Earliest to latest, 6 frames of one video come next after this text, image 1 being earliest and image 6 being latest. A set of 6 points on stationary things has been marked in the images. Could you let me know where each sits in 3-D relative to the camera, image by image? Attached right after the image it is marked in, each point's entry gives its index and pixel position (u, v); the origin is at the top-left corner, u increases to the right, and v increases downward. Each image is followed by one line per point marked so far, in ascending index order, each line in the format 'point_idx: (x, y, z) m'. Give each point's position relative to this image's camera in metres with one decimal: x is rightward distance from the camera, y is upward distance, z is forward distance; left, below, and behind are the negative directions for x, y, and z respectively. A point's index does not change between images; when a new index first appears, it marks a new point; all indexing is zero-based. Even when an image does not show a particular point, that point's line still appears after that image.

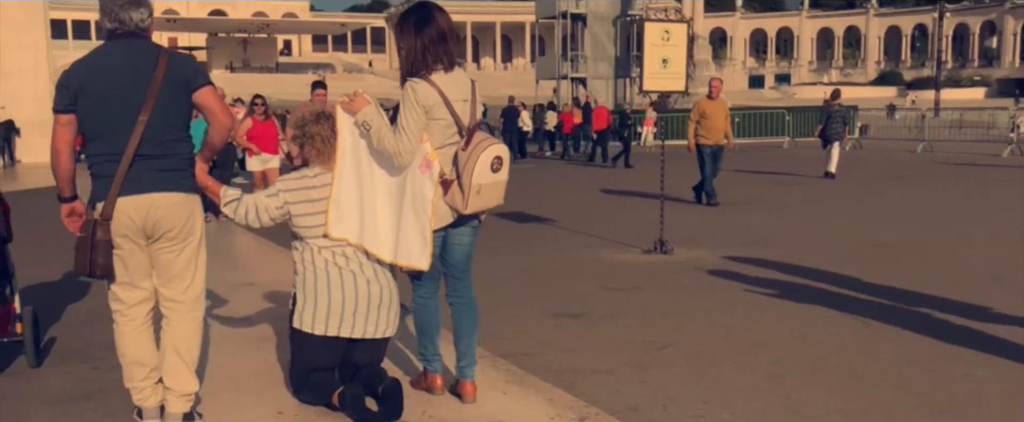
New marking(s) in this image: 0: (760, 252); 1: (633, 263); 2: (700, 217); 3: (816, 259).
0: (+2.8, -0.4, +9.8) m
1: (+1.2, -0.5, +8.6) m
2: (+2.8, -0.1, +13.1) m
3: (+3.3, -0.5, +9.5) m
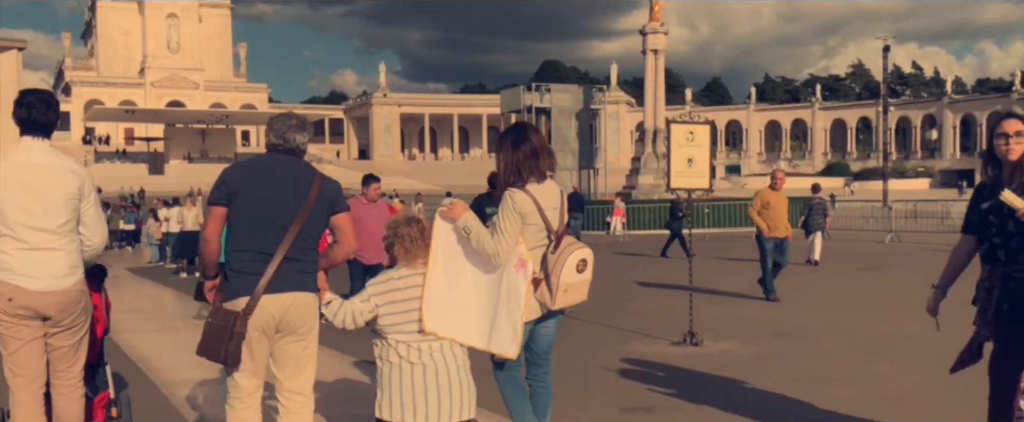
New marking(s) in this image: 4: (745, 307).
0: (+3.0, -1.5, +10.2) m
1: (+1.5, -1.4, +8.9) m
2: (+2.9, -1.5, +13.4) m
3: (+3.6, -1.5, +9.8) m
4: (+3.5, -1.5, +13.4) m
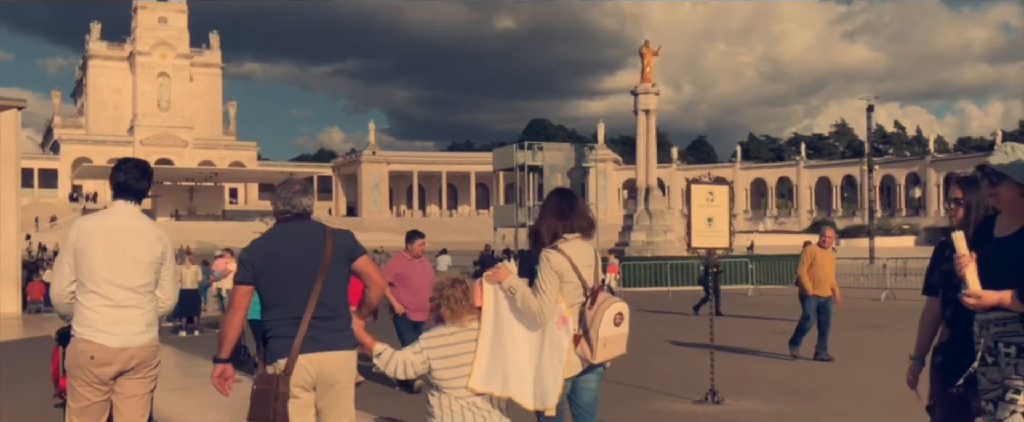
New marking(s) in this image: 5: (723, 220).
0: (+3.3, -2.2, +10.3) m
1: (+1.8, -2.0, +9.0) m
2: (+3.1, -2.3, +13.6) m
3: (+3.8, -2.2, +10.0) m
4: (+3.6, -2.3, +13.5) m
5: (+2.3, -0.1, +9.8) m
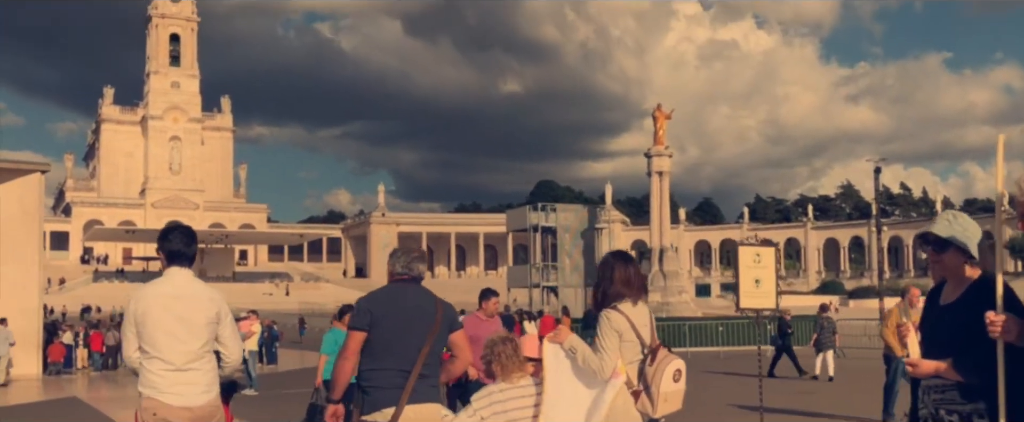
0: (+3.8, -2.9, +10.4) m
1: (+2.3, -2.6, +9.1) m
2: (+3.6, -3.3, +13.6) m
3: (+4.3, -2.8, +10.1) m
4: (+4.2, -3.3, +13.6) m
5: (+2.8, -0.7, +10.1) m
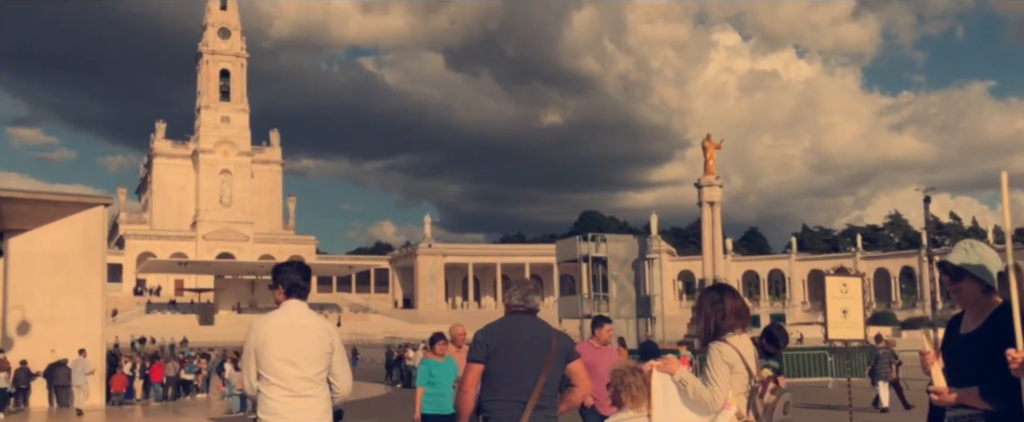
0: (+4.8, -3.2, +10.2) m
1: (+3.2, -2.9, +9.0) m
2: (+4.8, -3.7, +13.4) m
3: (+5.3, -3.2, +9.9) m
4: (+5.3, -3.7, +13.4) m
5: (+3.8, -1.1, +10.0) m
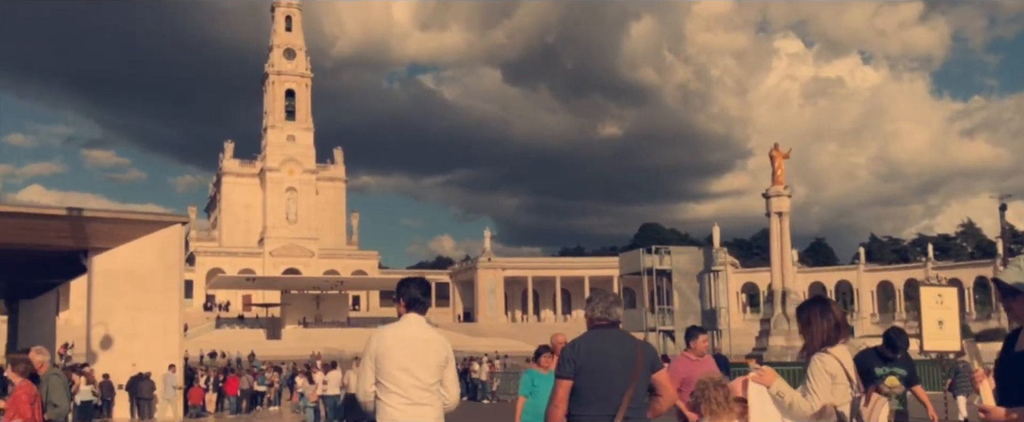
0: (+5.8, -3.3, +10.0) m
1: (+4.2, -3.0, +8.8) m
2: (+6.0, -3.9, +13.2) m
3: (+6.3, -3.2, +9.6) m
4: (+6.5, -3.8, +13.1) m
5: (+4.7, -1.2, +9.9) m
